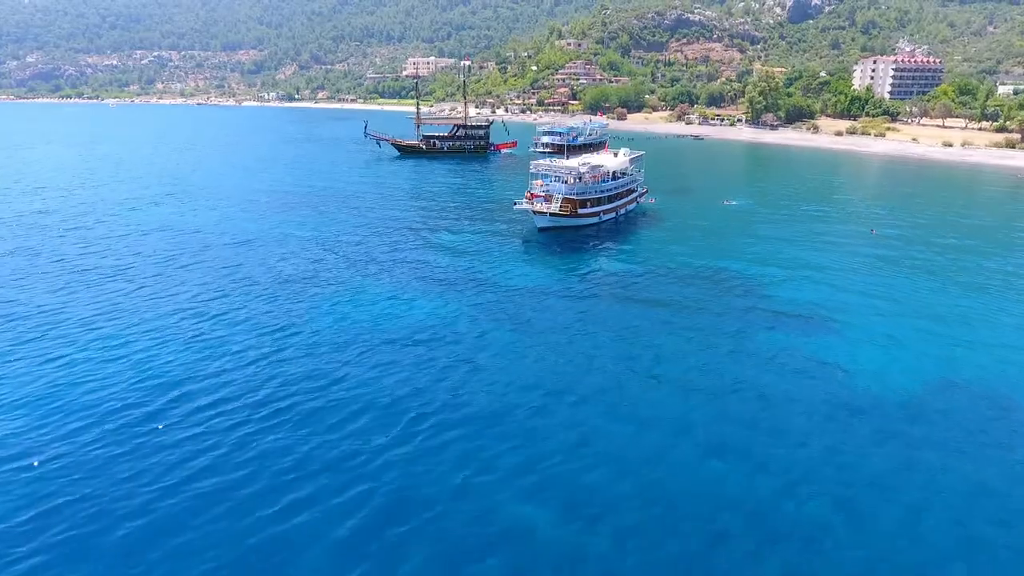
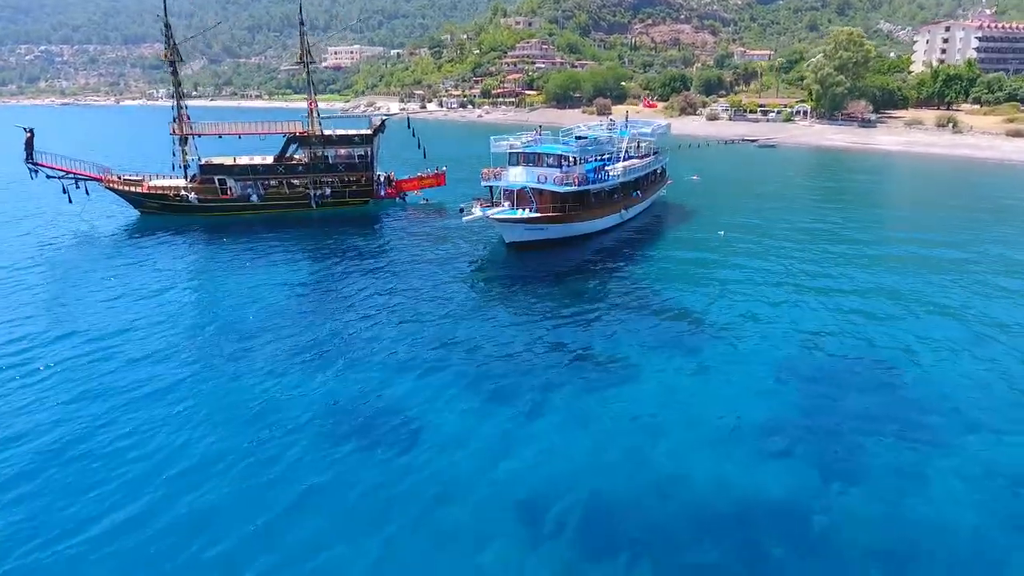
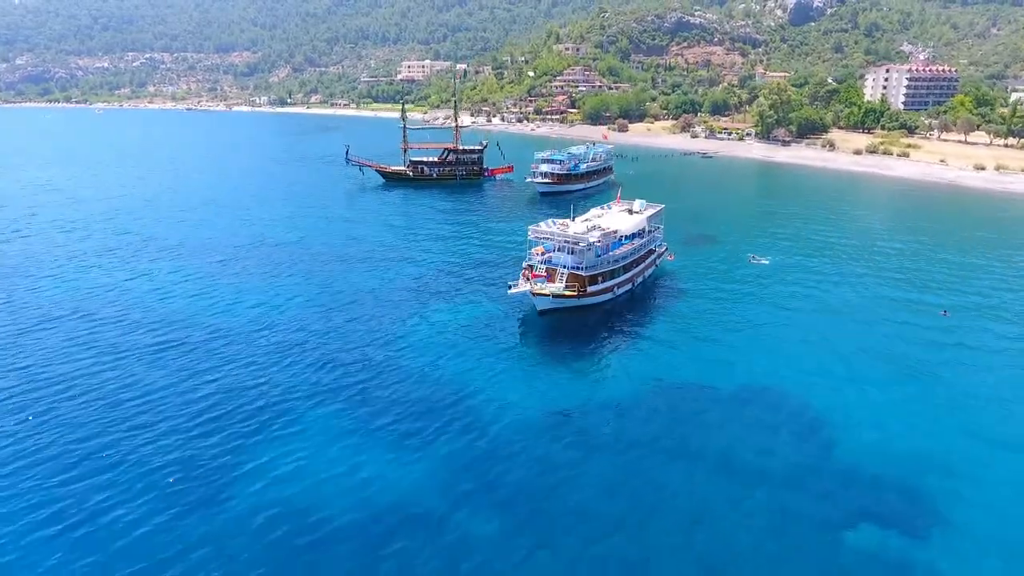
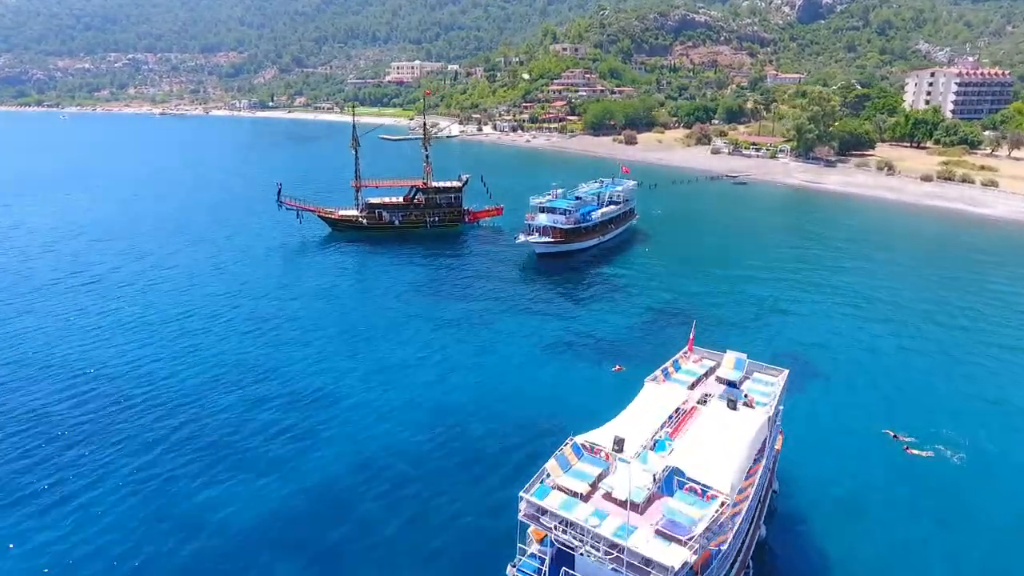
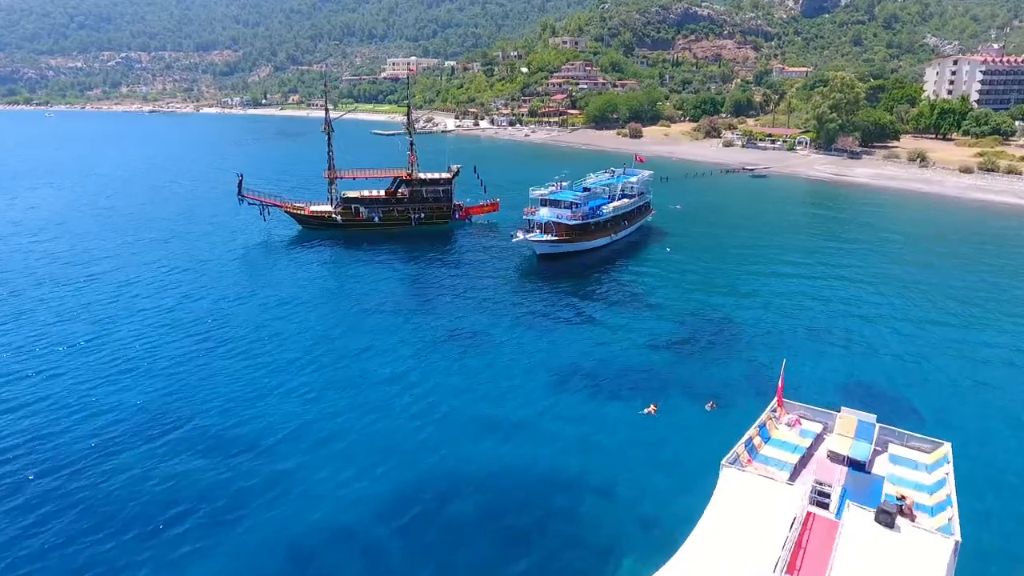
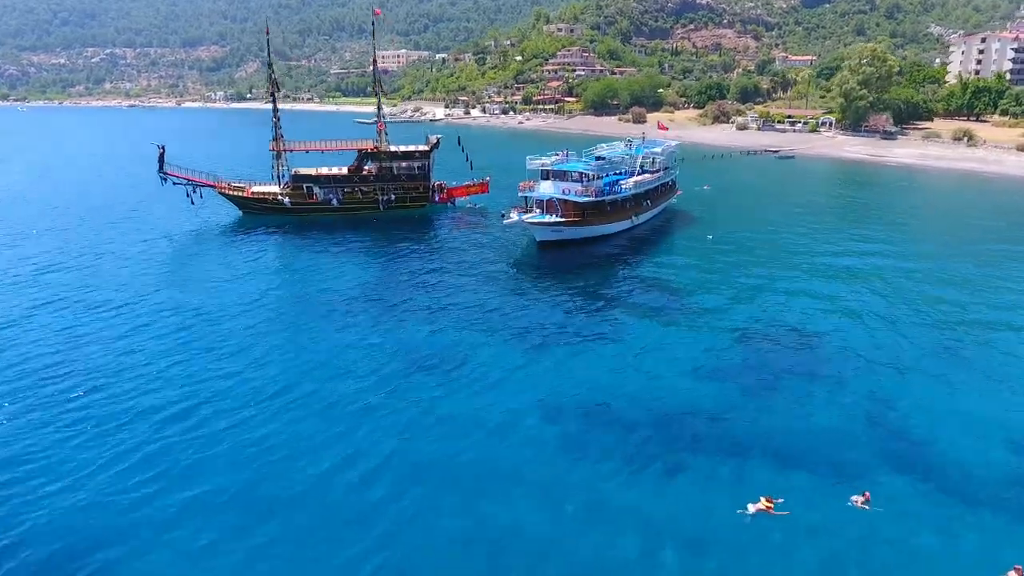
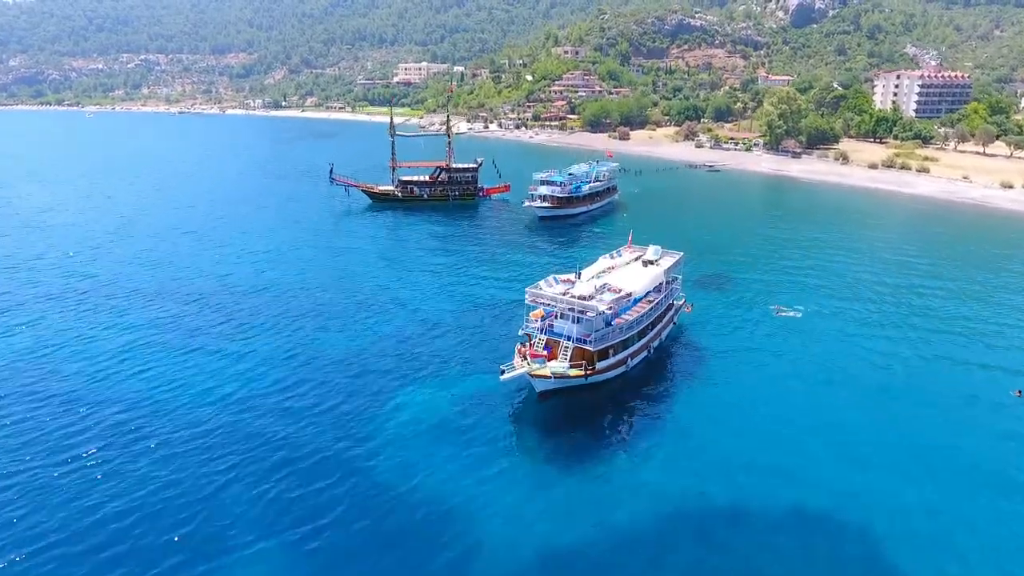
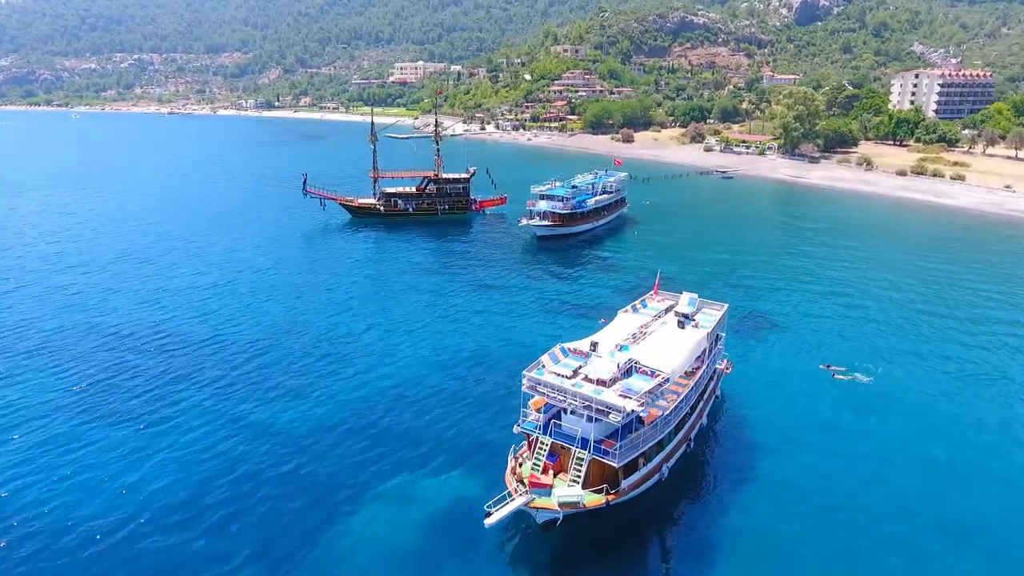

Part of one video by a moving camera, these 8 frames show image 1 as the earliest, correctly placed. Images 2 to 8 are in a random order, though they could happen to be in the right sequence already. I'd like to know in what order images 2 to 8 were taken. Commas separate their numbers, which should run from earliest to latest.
3, 7, 8, 4, 5, 6, 2
